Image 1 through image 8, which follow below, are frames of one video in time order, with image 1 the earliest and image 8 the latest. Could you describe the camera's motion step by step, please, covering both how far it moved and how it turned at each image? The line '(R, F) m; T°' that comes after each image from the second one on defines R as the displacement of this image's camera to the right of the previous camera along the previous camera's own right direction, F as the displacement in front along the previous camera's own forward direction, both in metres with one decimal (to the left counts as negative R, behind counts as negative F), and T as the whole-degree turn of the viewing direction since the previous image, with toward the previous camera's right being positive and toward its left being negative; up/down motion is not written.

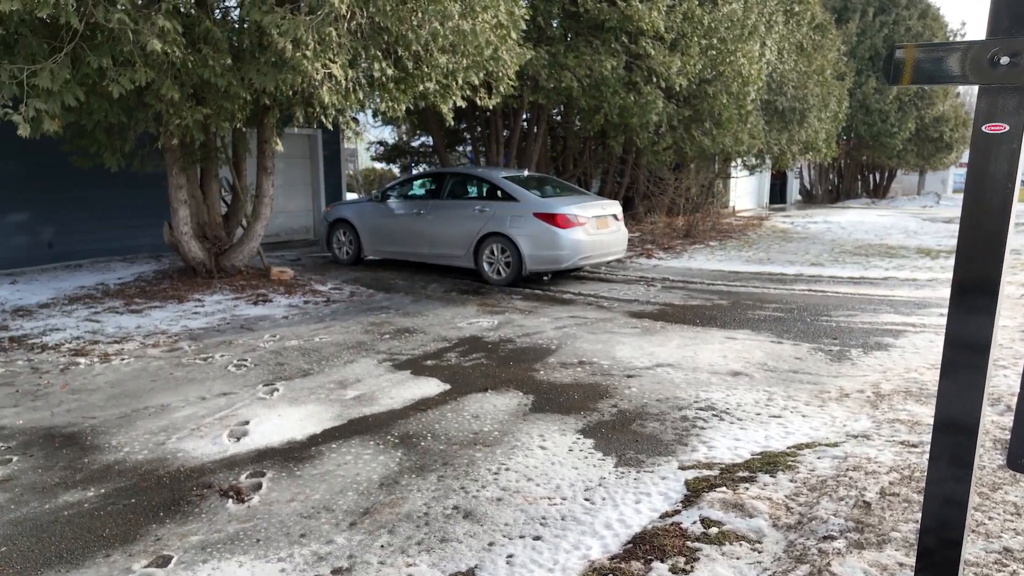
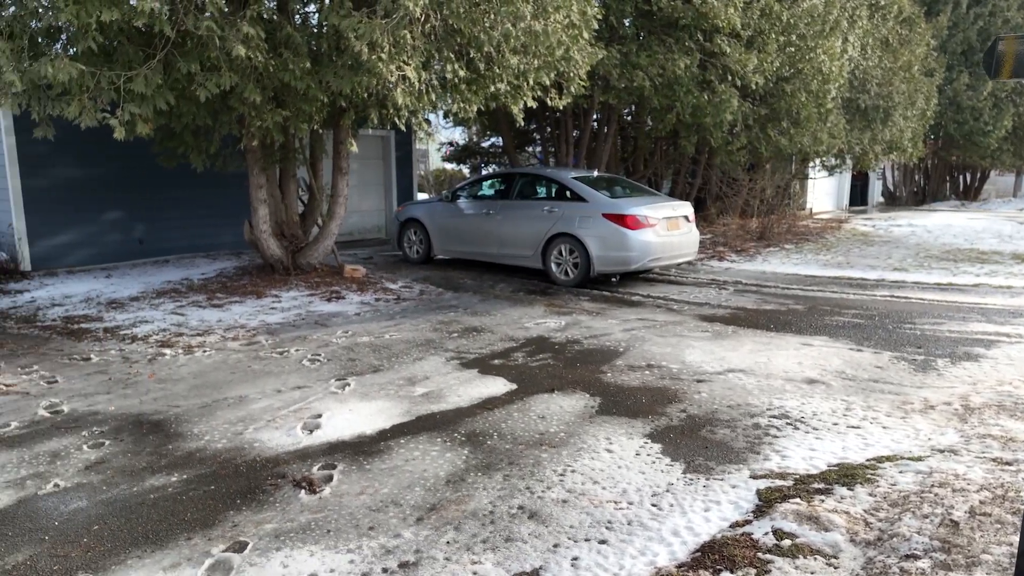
(0.0, 0.0) m; -5°
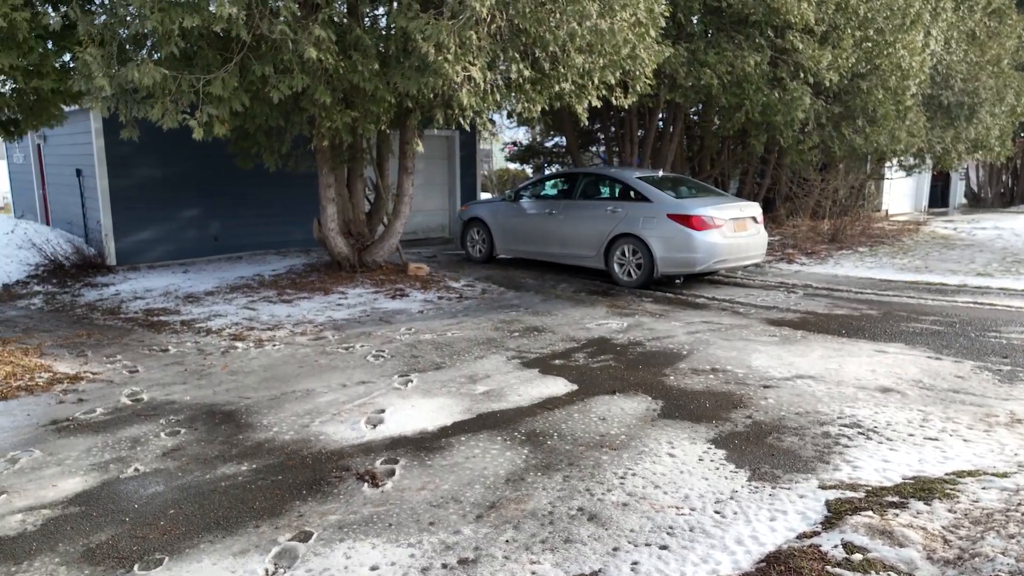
(0.0, 0.0) m; -5°
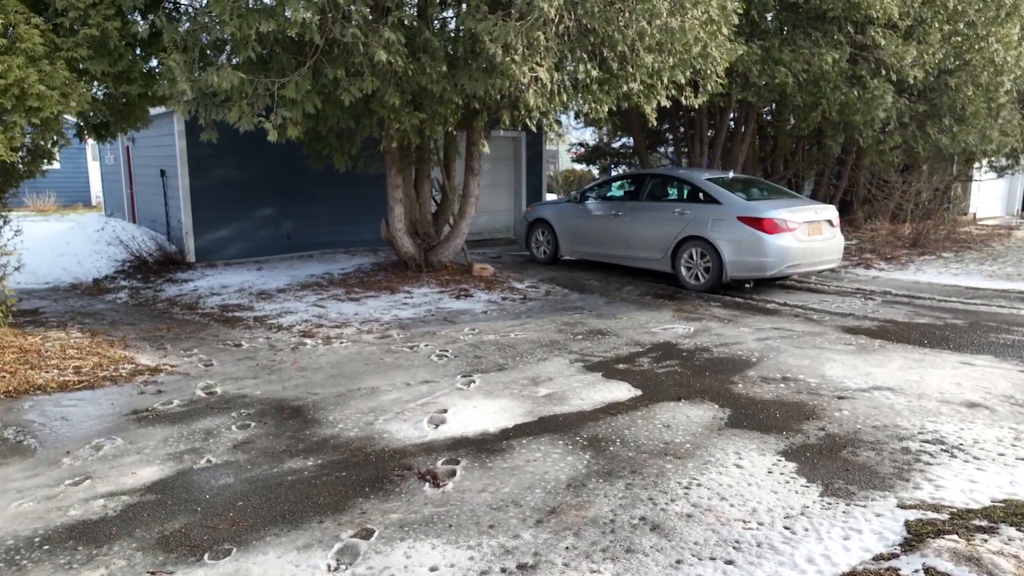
(0.0, 0.0) m; -5°
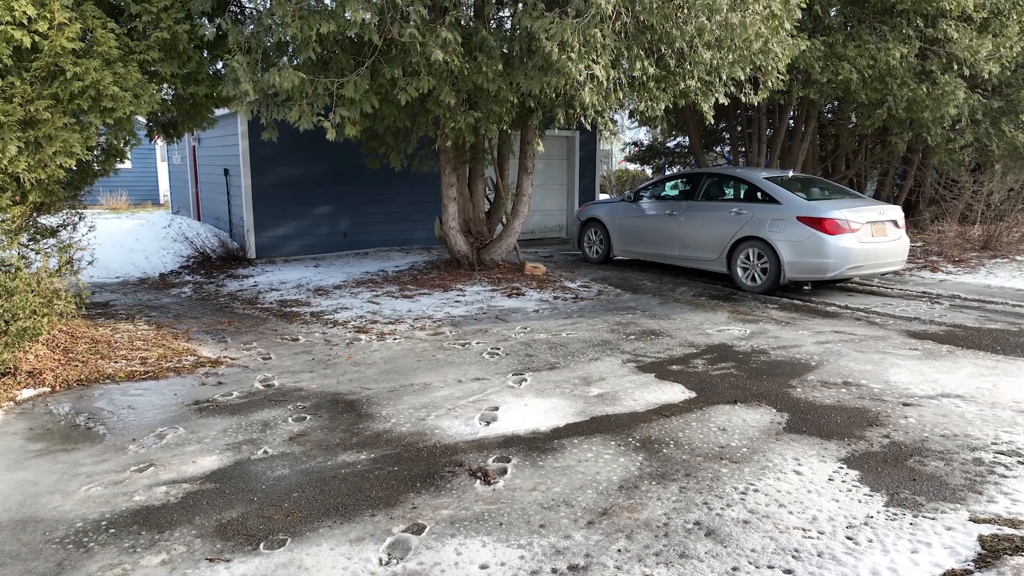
(0.0, 0.0) m; -4°
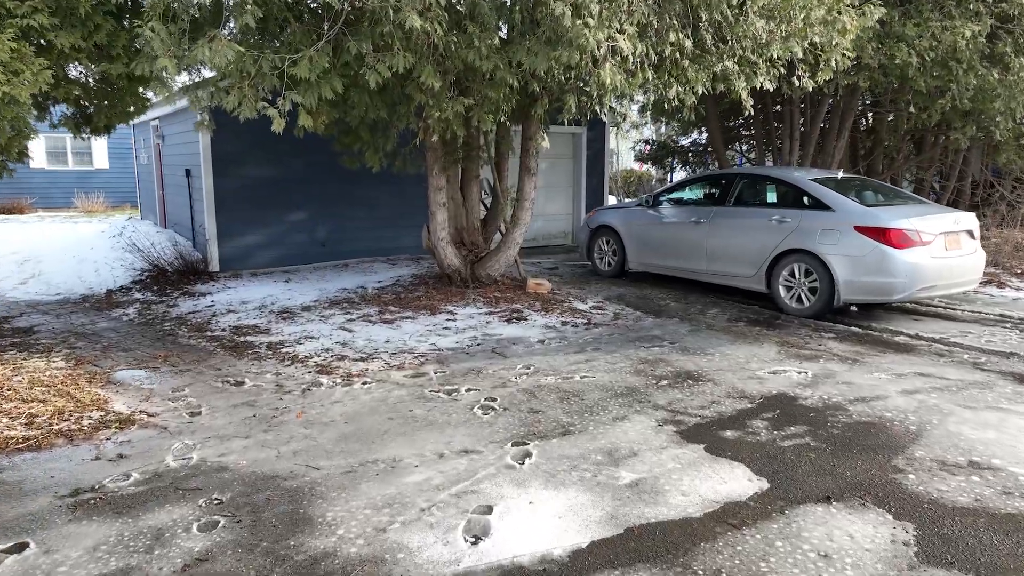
(0.0, +1.4) m; 0°
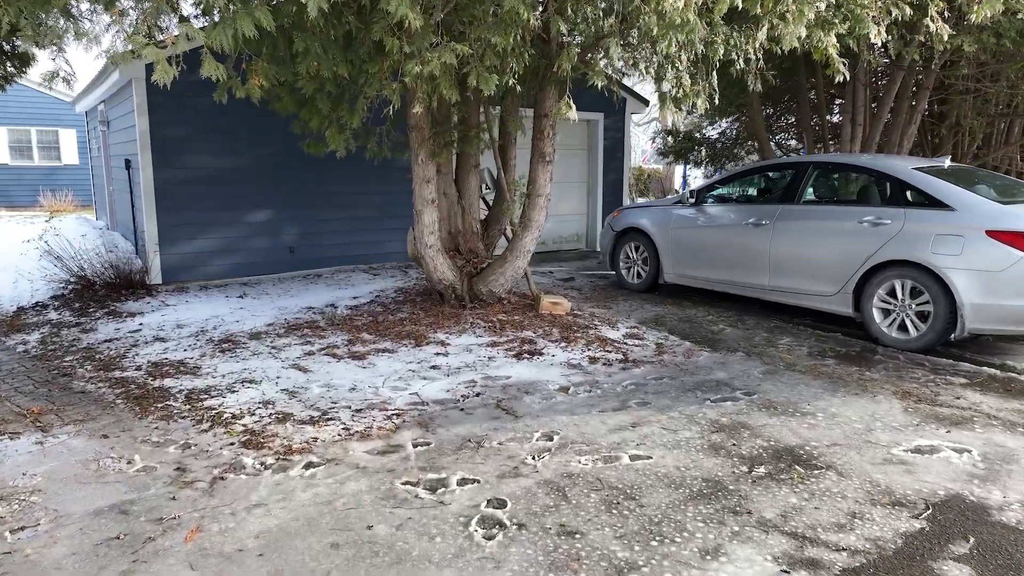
(-0.1, +1.8) m; 0°
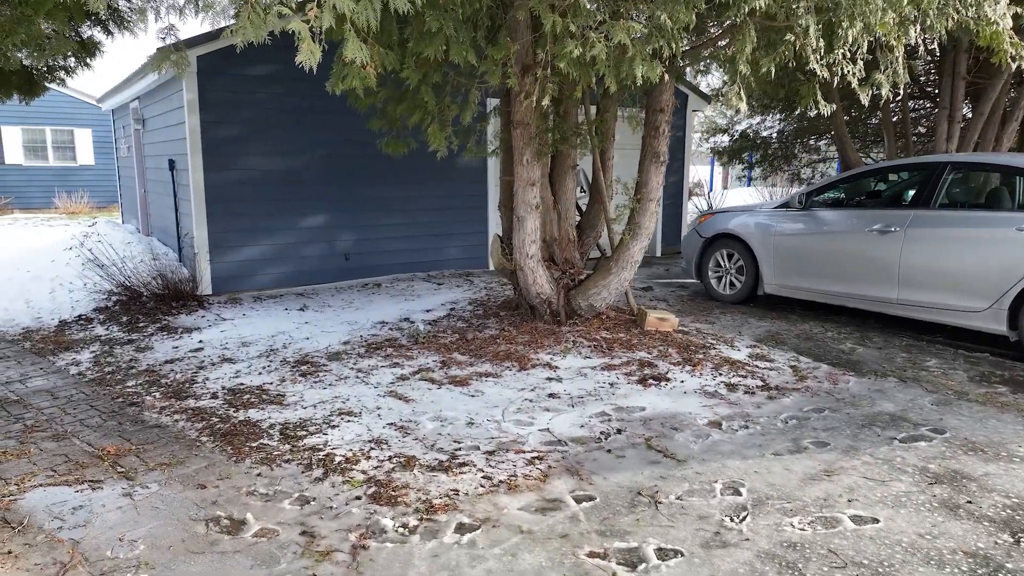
(-0.8, +0.6) m; 0°
